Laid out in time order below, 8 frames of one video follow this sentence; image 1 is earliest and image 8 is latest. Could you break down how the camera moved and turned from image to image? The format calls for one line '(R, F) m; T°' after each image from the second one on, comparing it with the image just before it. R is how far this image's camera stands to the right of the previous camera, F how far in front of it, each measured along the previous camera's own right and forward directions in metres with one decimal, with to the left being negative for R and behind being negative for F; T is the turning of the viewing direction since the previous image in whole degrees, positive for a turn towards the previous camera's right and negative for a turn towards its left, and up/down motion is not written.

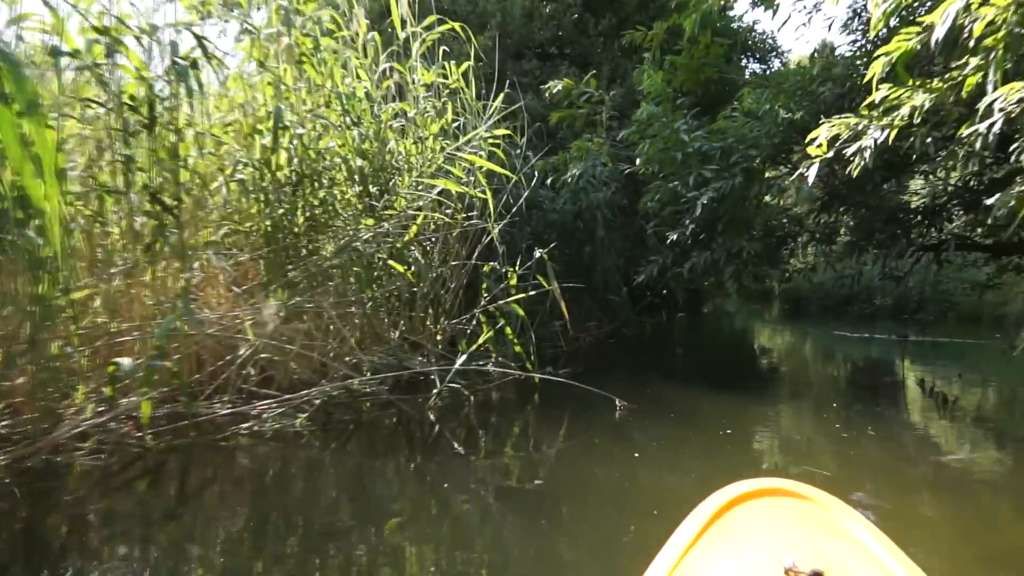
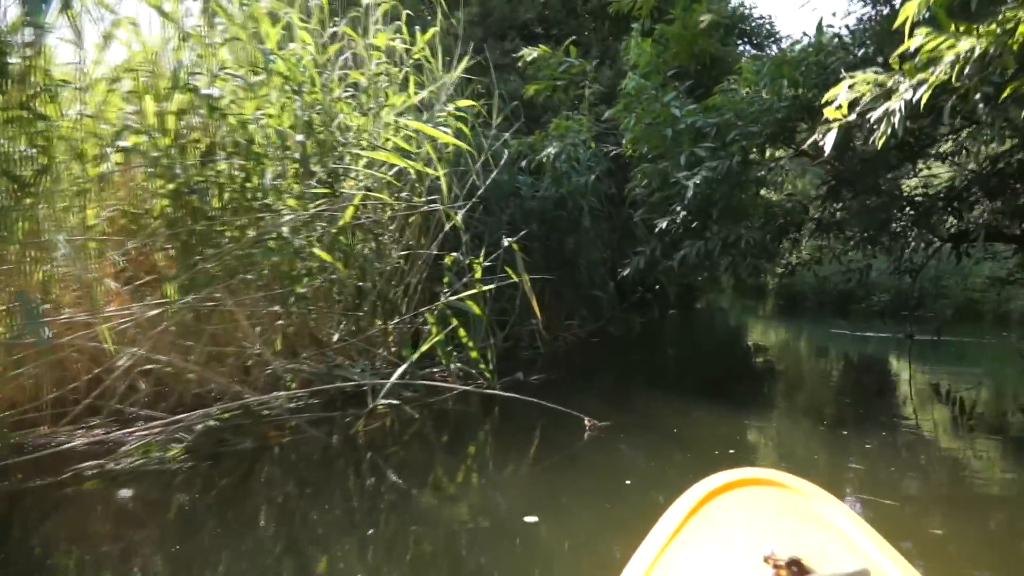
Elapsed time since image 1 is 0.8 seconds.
(+0.1, +0.3) m; 0°
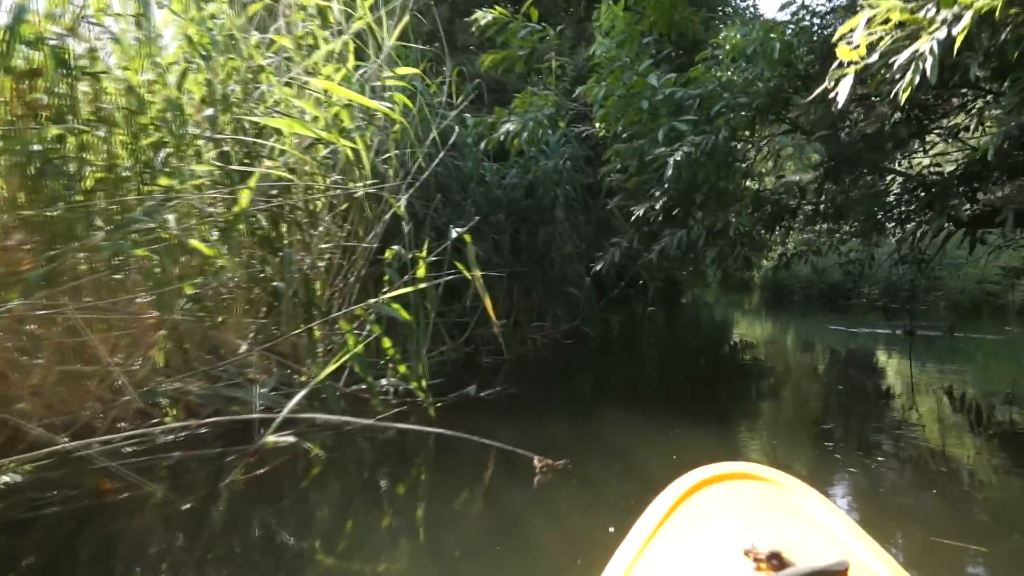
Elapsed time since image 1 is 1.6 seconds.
(+0.1, +0.3) m; +1°
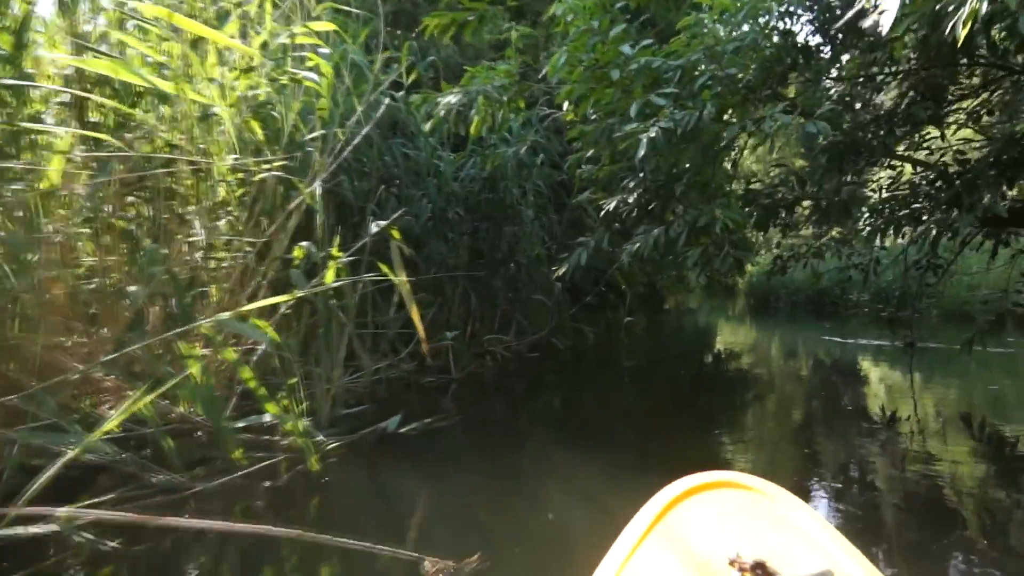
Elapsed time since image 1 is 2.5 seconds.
(+0.1, +0.4) m; +1°
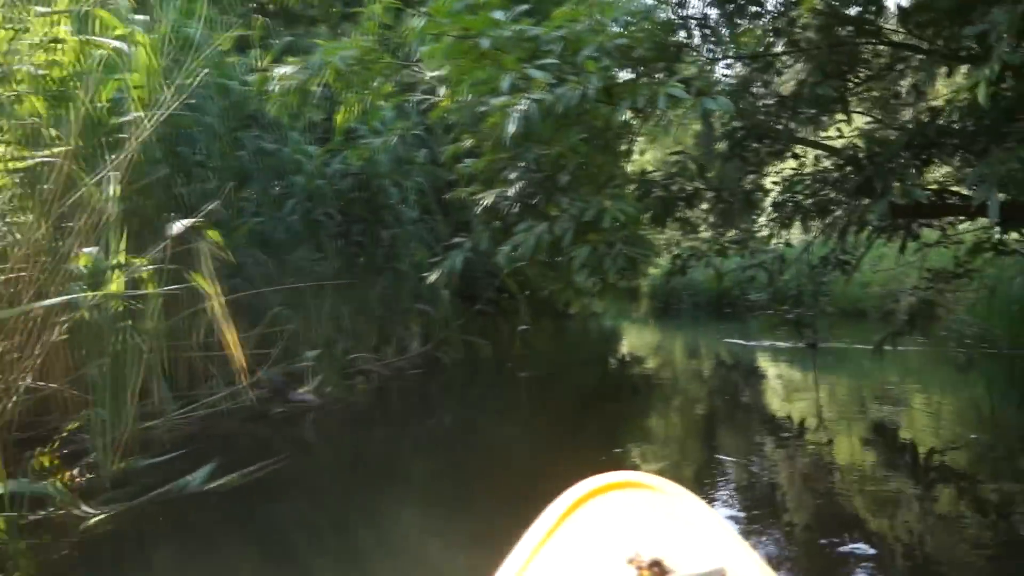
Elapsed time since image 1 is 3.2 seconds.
(+0.1, +0.3) m; +7°
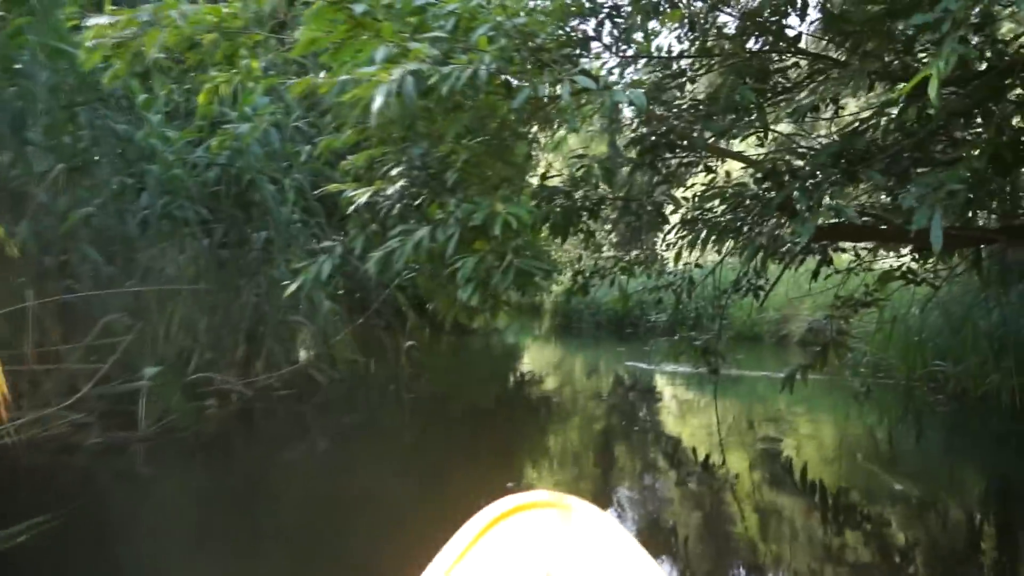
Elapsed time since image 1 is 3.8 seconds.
(+0.1, +0.2) m; +7°
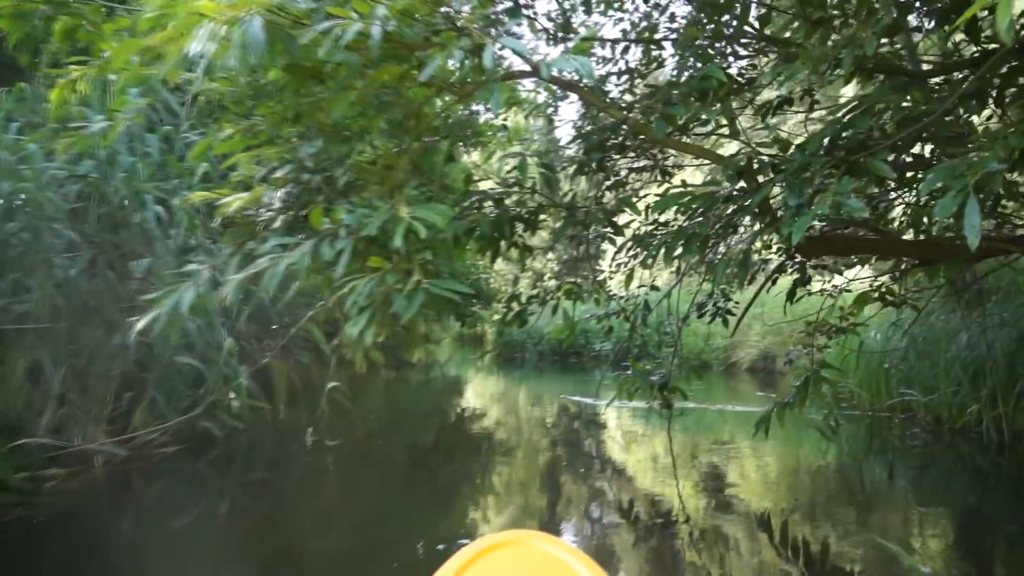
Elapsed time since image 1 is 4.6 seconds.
(0.0, +0.3) m; +4°
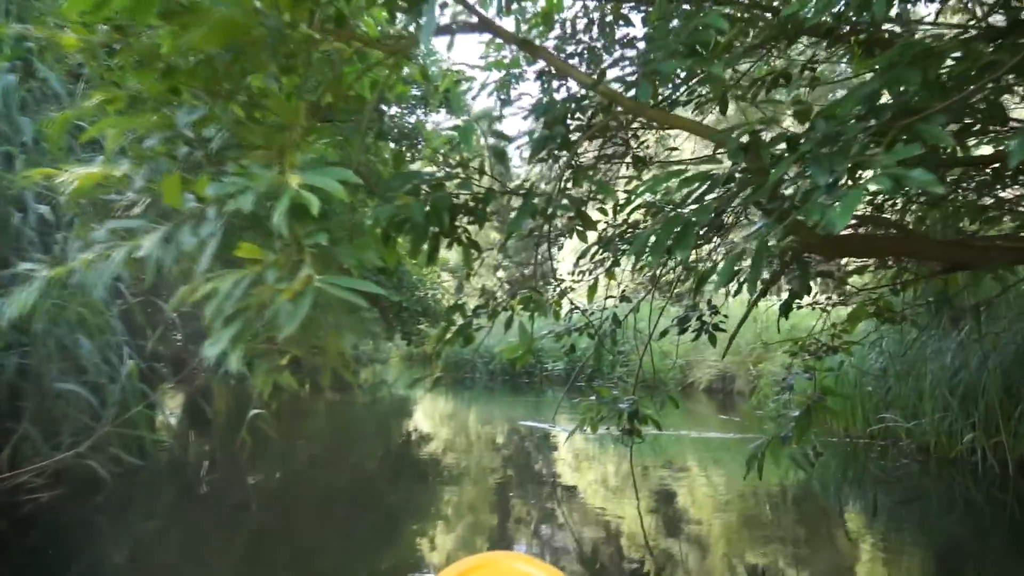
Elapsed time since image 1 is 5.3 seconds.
(0.0, +0.3) m; +4°
